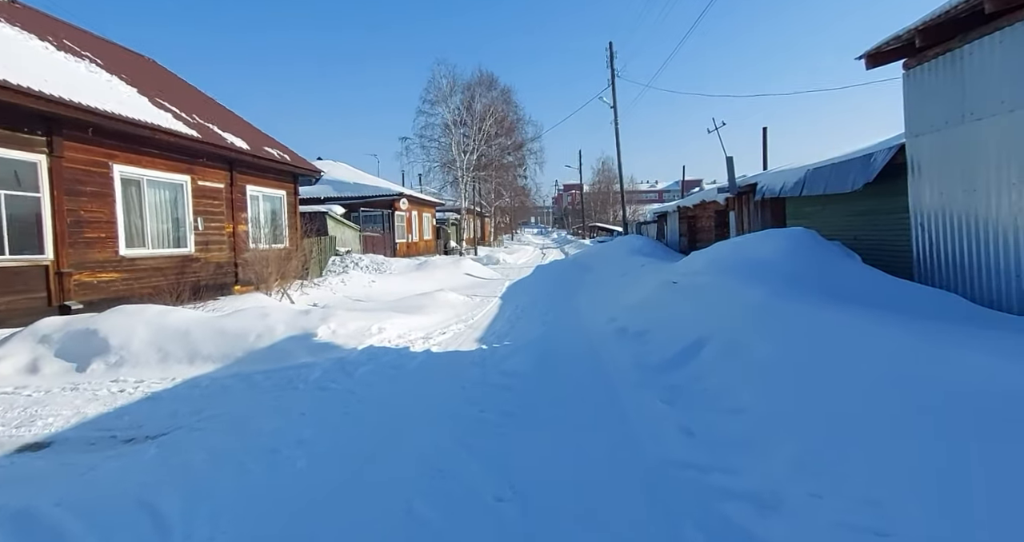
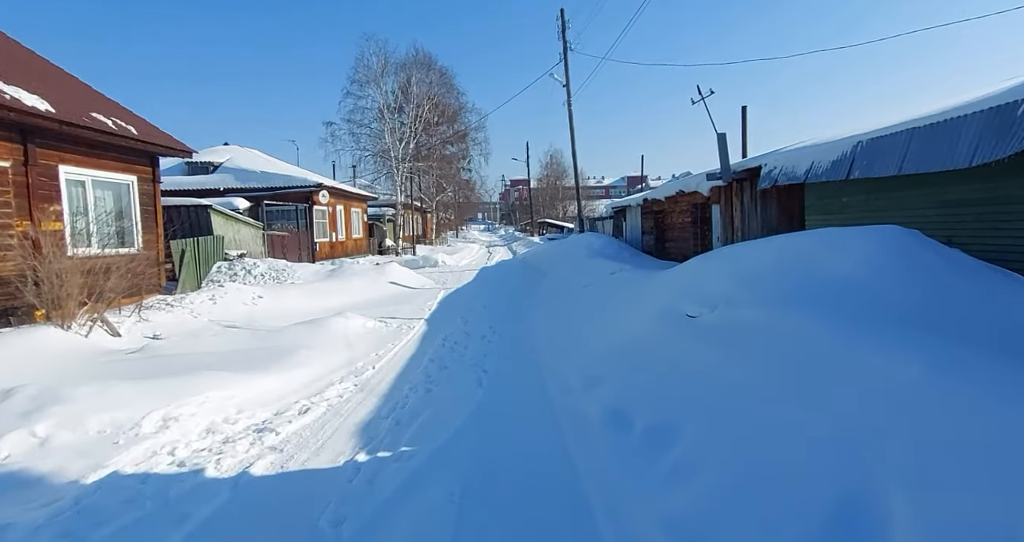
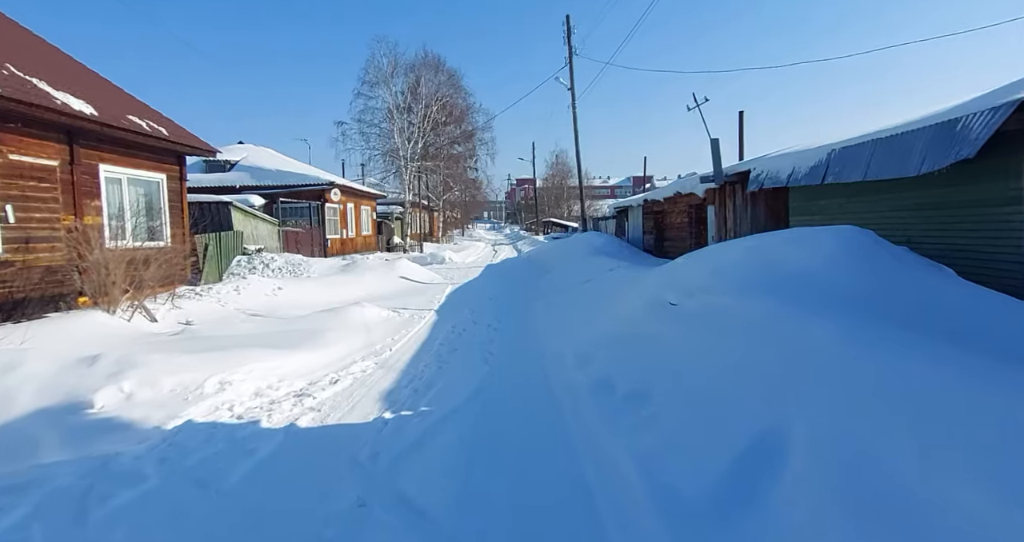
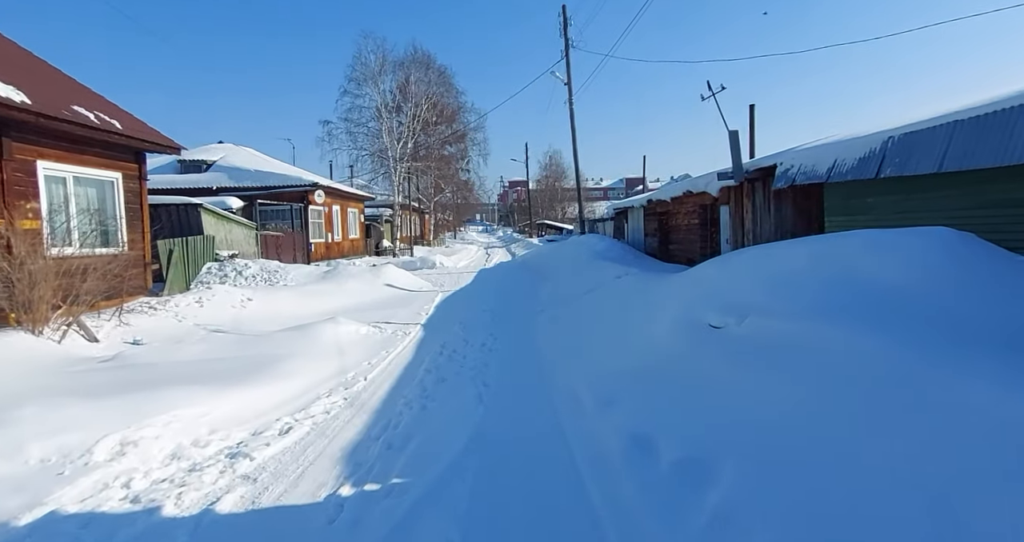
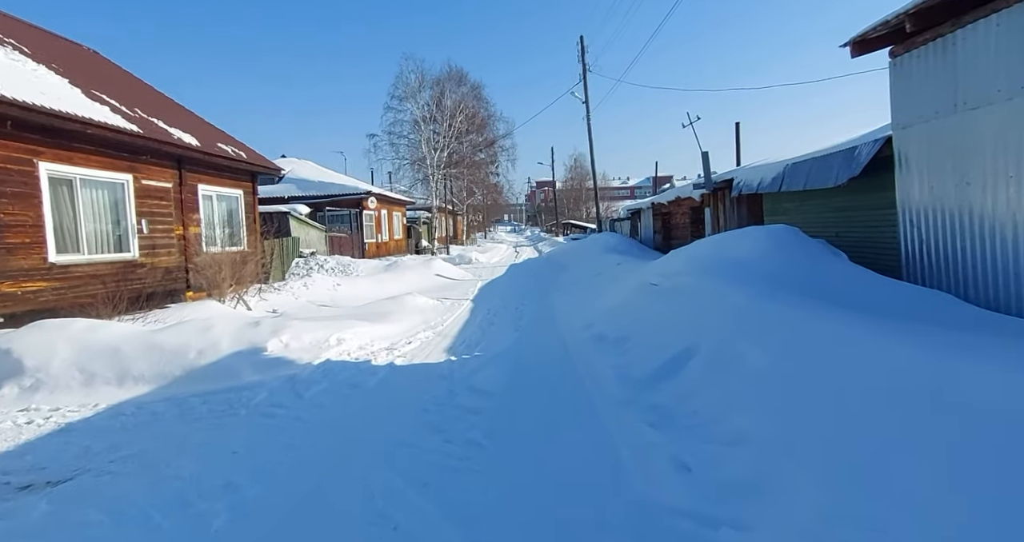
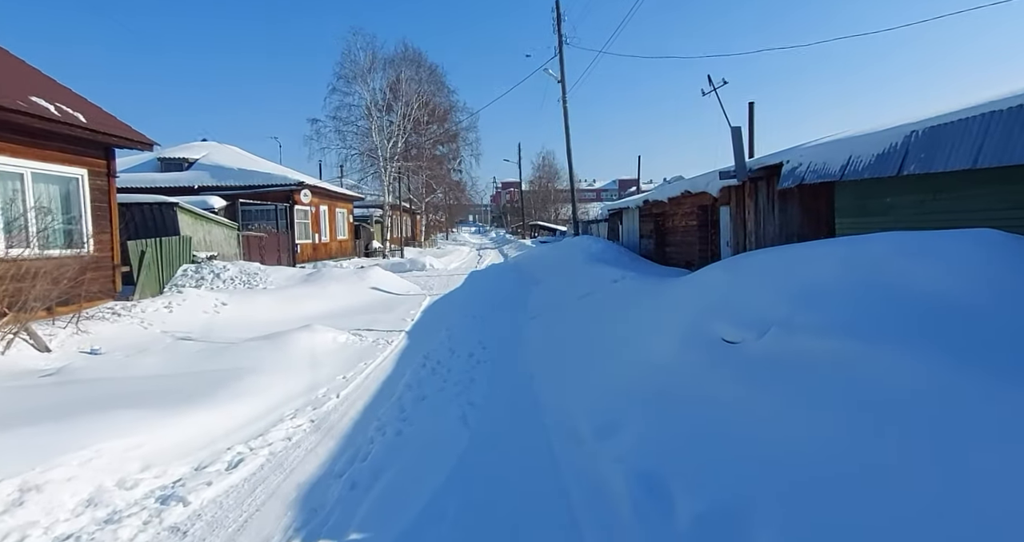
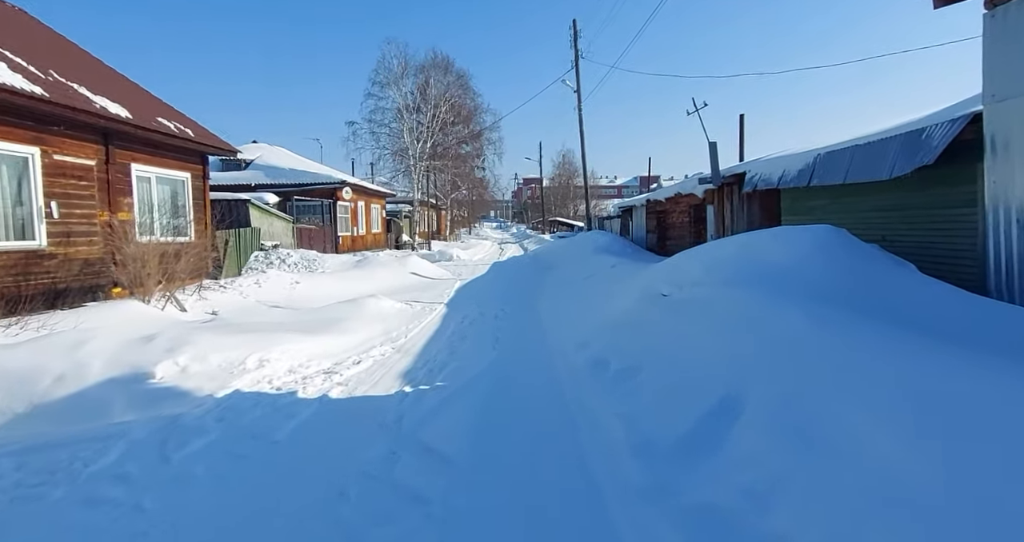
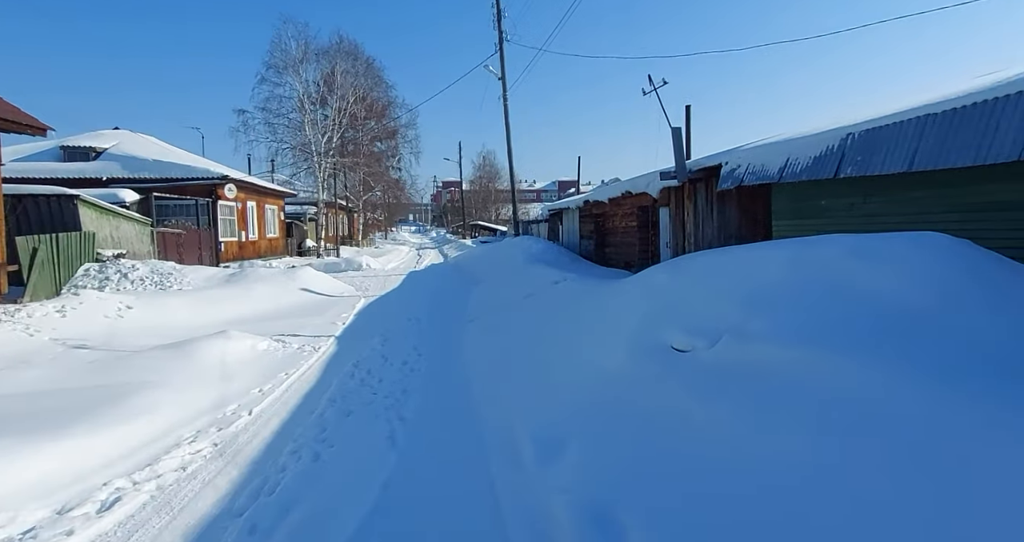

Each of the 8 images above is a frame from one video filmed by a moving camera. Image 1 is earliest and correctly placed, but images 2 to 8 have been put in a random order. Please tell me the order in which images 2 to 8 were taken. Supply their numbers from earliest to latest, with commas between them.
5, 7, 3, 2, 4, 6, 8
